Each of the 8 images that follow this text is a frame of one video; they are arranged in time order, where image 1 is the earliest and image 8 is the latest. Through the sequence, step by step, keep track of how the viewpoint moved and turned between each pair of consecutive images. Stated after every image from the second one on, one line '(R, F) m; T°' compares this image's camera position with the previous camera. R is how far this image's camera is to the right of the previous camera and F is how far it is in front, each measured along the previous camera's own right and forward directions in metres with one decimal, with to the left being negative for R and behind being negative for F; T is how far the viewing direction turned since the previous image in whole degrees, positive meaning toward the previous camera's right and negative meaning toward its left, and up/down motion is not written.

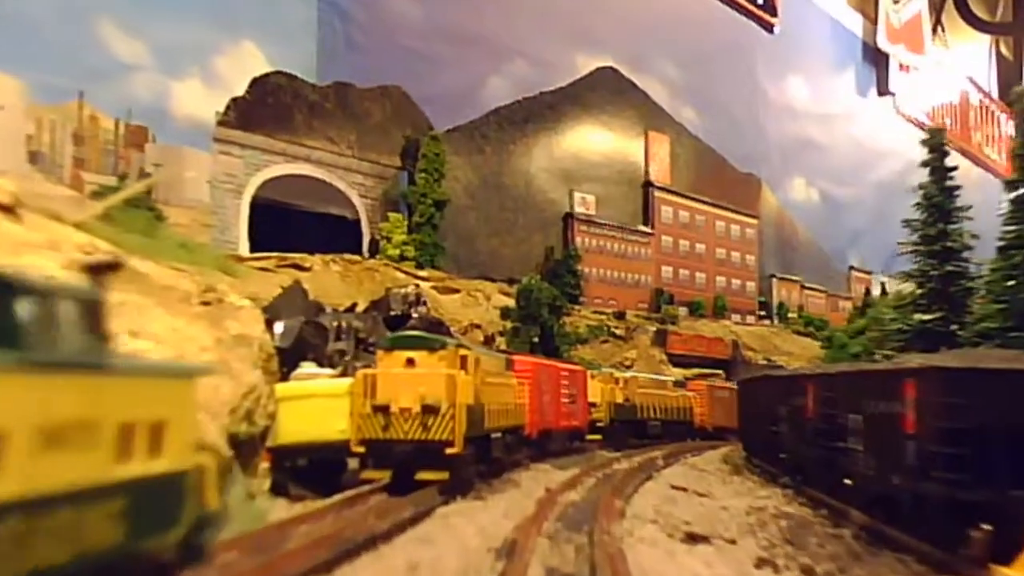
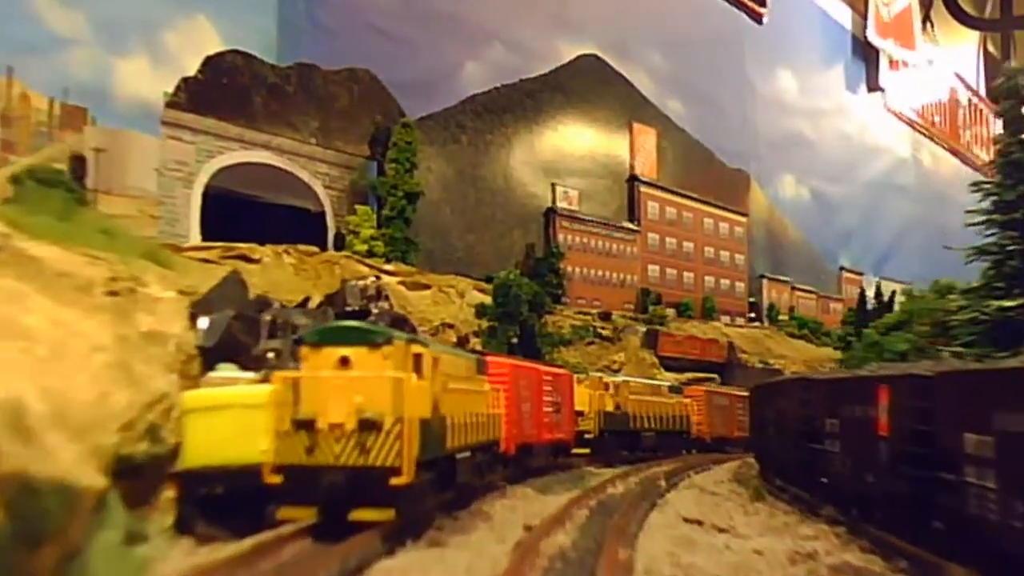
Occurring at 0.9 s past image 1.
(0.0, +0.5) m; +1°
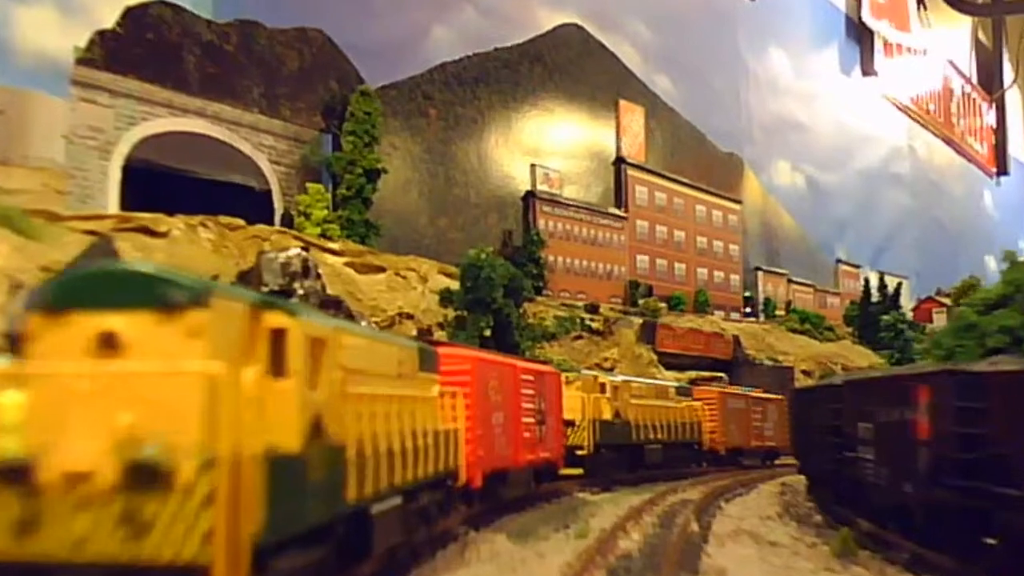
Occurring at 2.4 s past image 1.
(0.0, +0.7) m; +1°
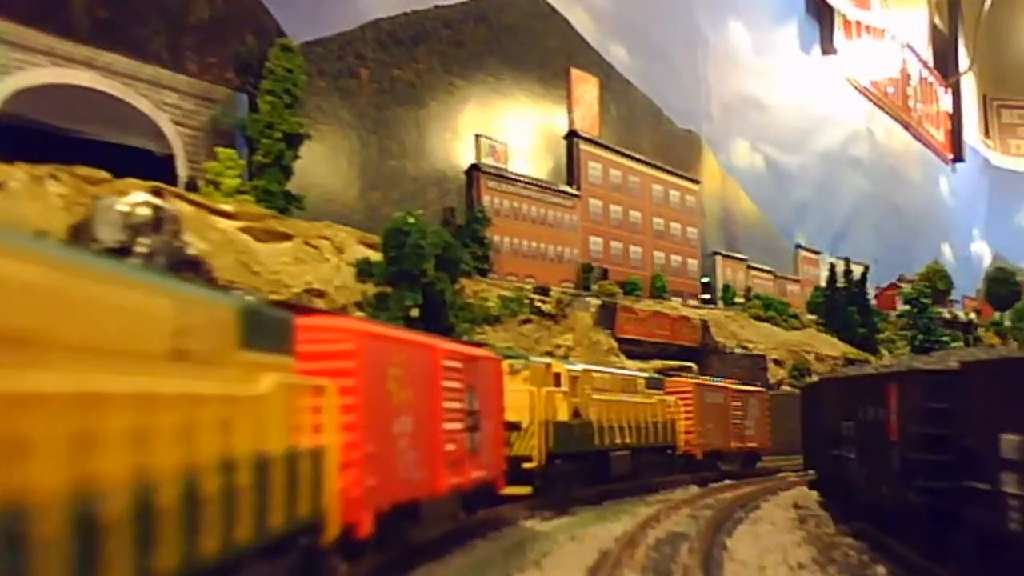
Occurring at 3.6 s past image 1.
(0.0, +0.6) m; +2°
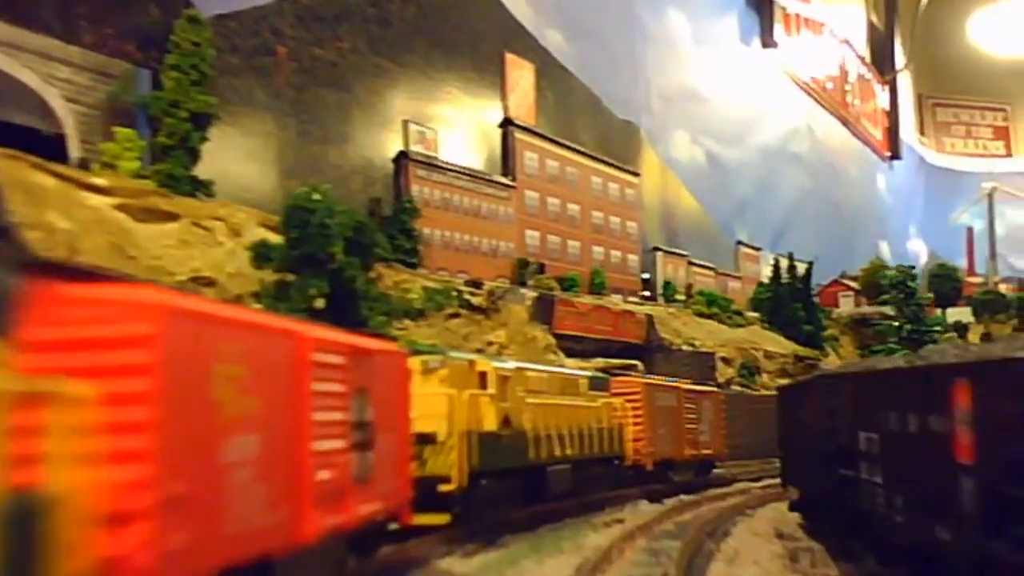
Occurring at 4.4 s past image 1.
(0.0, +0.4) m; +3°
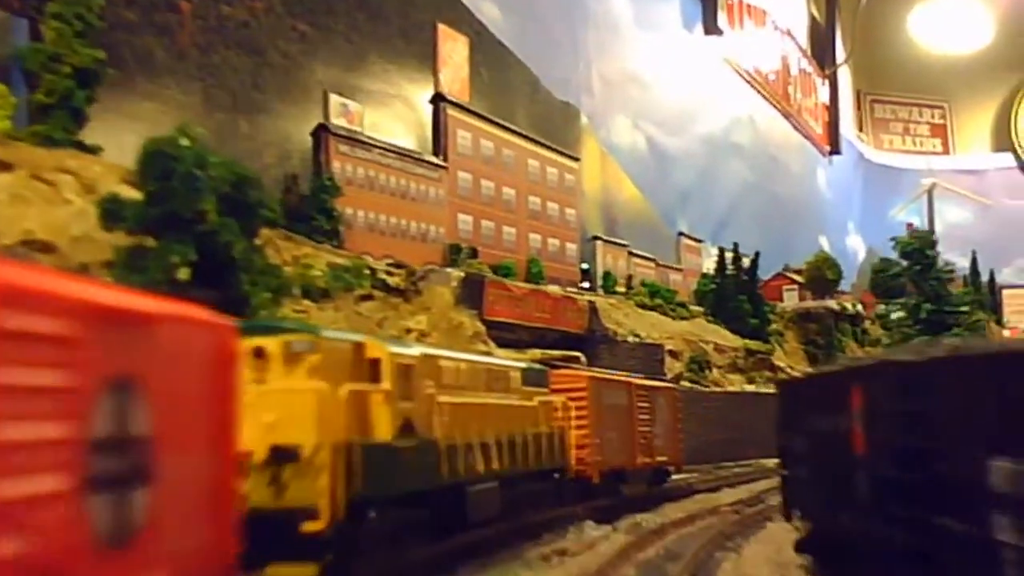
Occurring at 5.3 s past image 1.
(0.0, +0.4) m; +3°
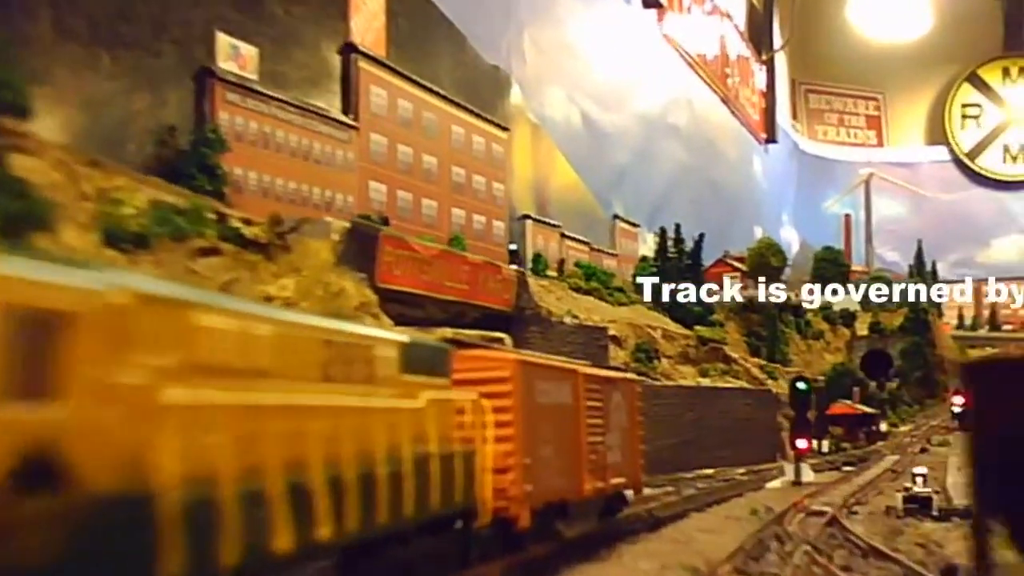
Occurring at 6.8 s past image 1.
(0.0, +0.7) m; +3°
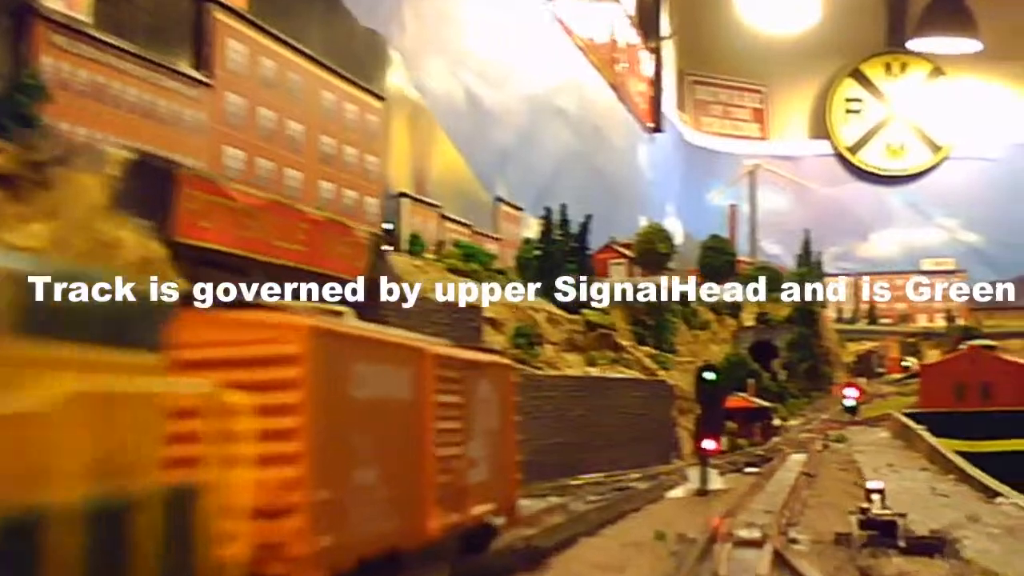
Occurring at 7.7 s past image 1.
(+0.1, +0.5) m; +5°
